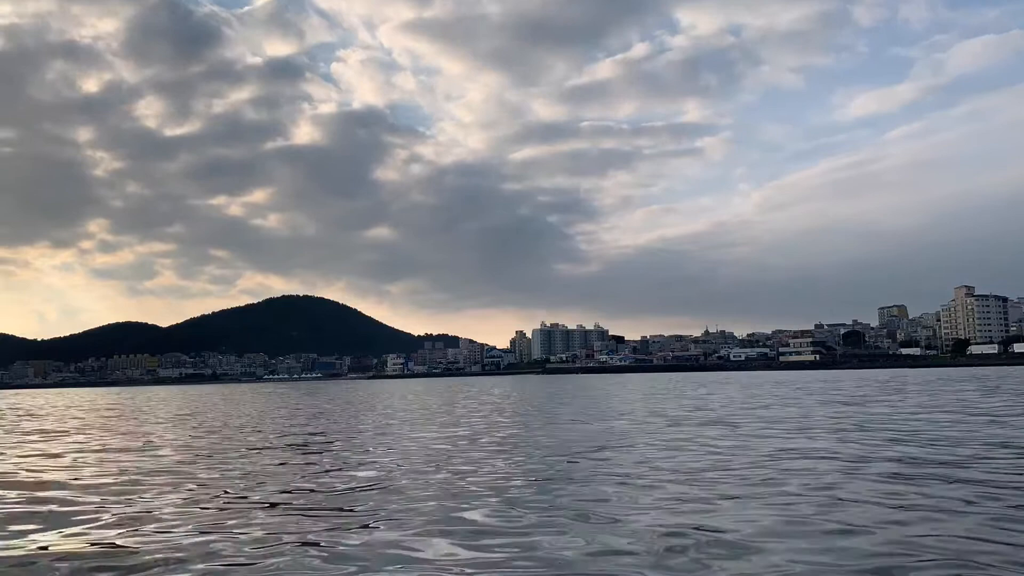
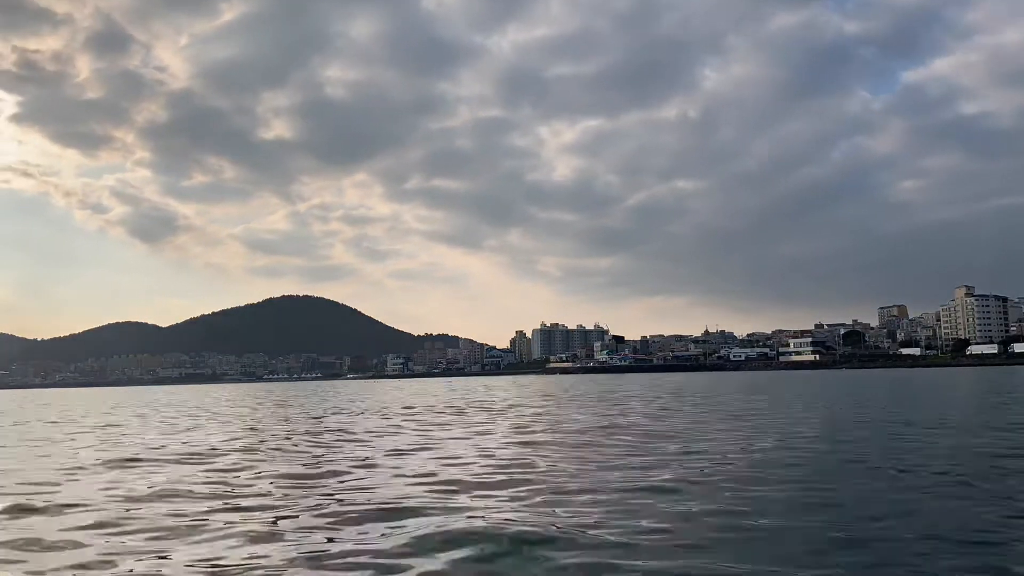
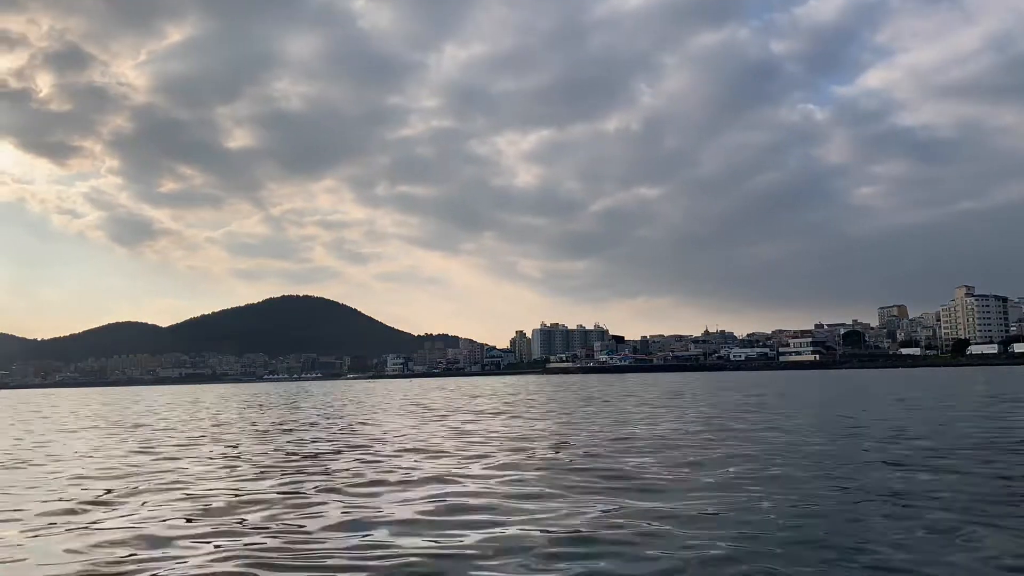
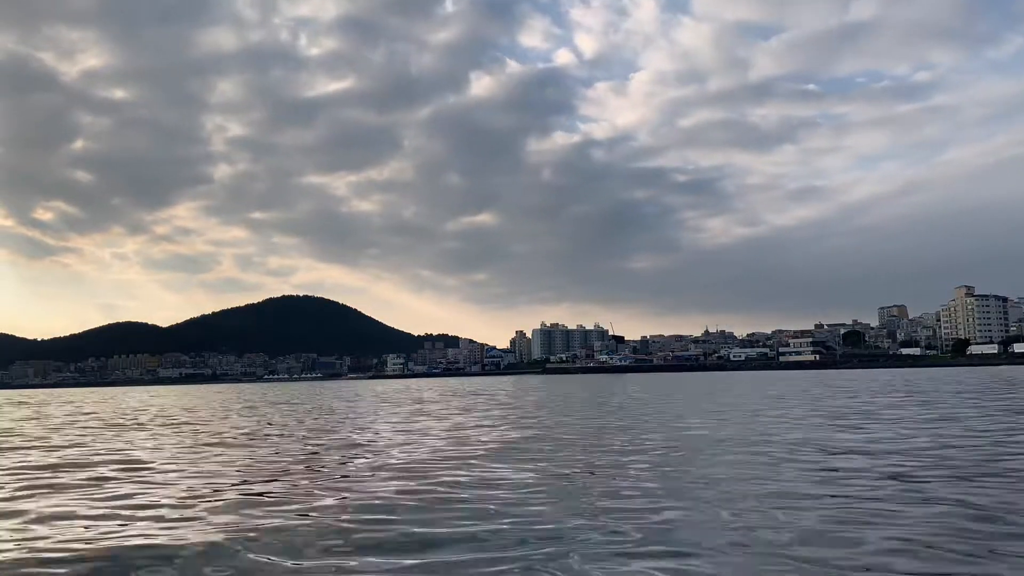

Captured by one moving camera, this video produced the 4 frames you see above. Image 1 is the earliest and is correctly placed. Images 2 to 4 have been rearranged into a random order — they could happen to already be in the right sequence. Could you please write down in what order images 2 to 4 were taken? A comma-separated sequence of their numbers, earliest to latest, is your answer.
4, 3, 2
